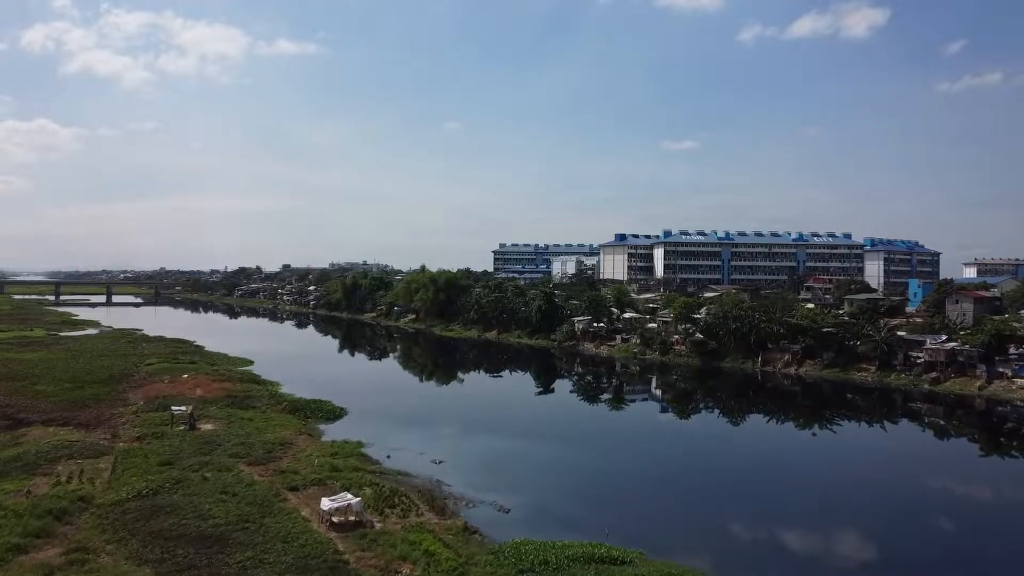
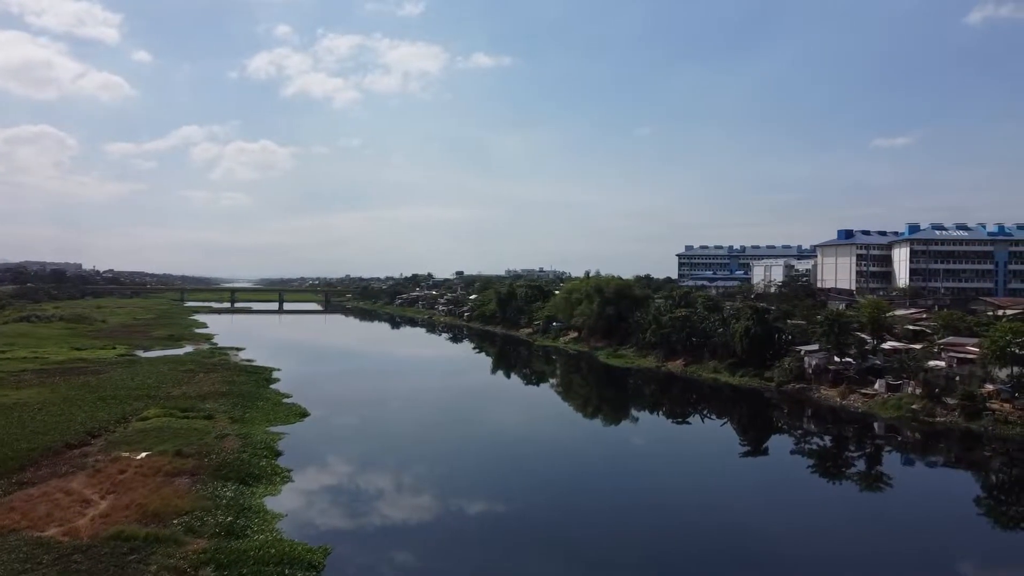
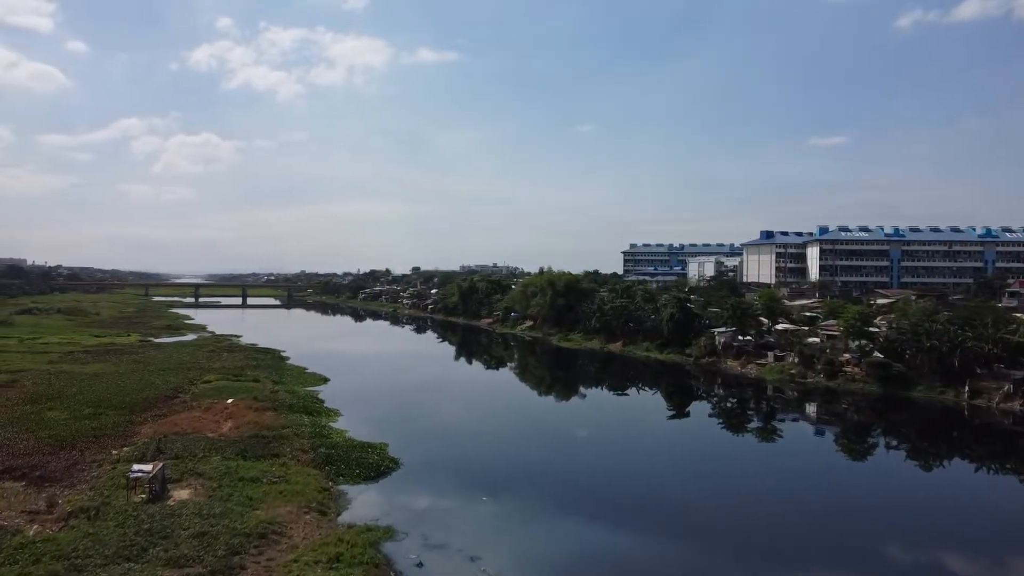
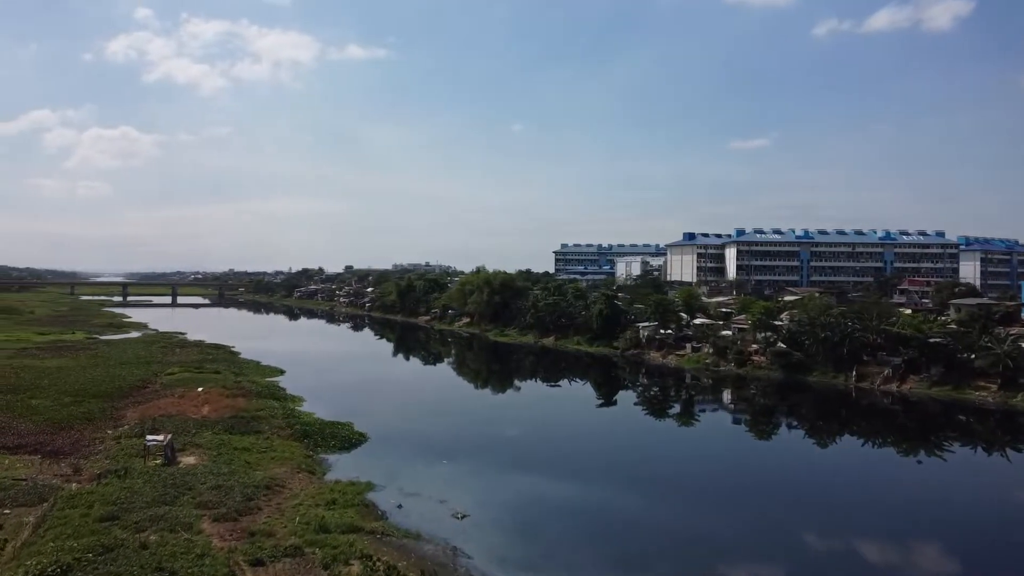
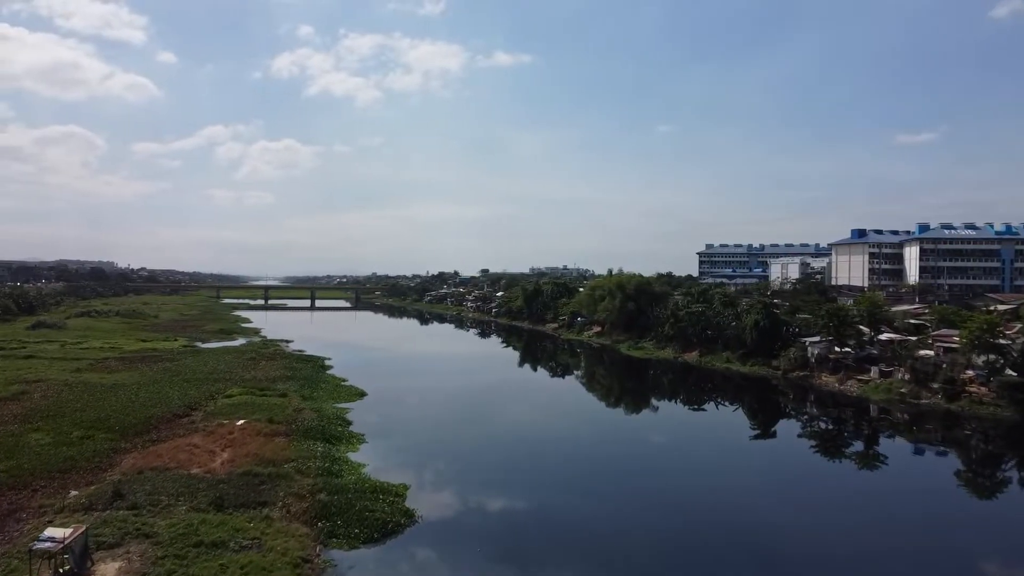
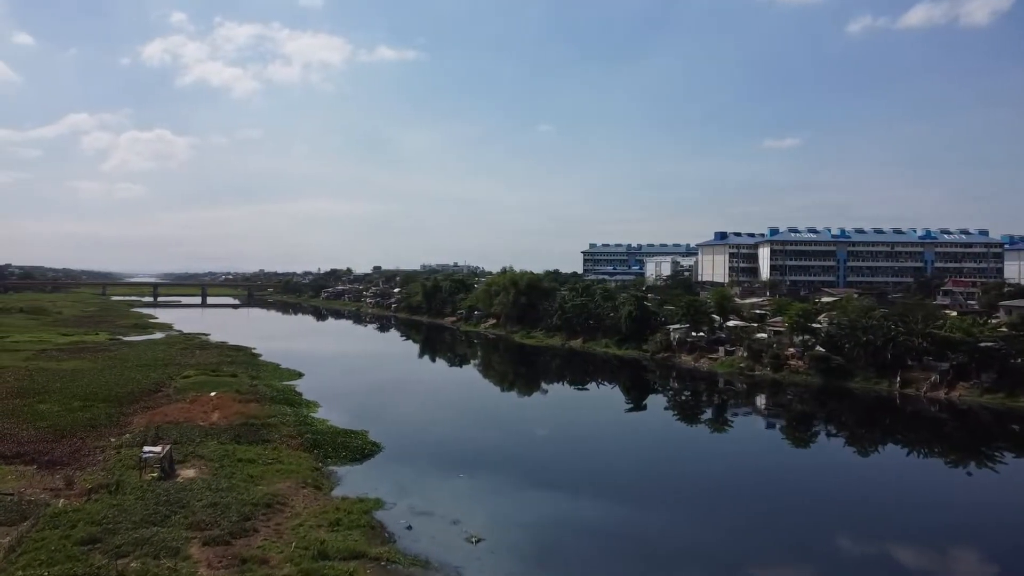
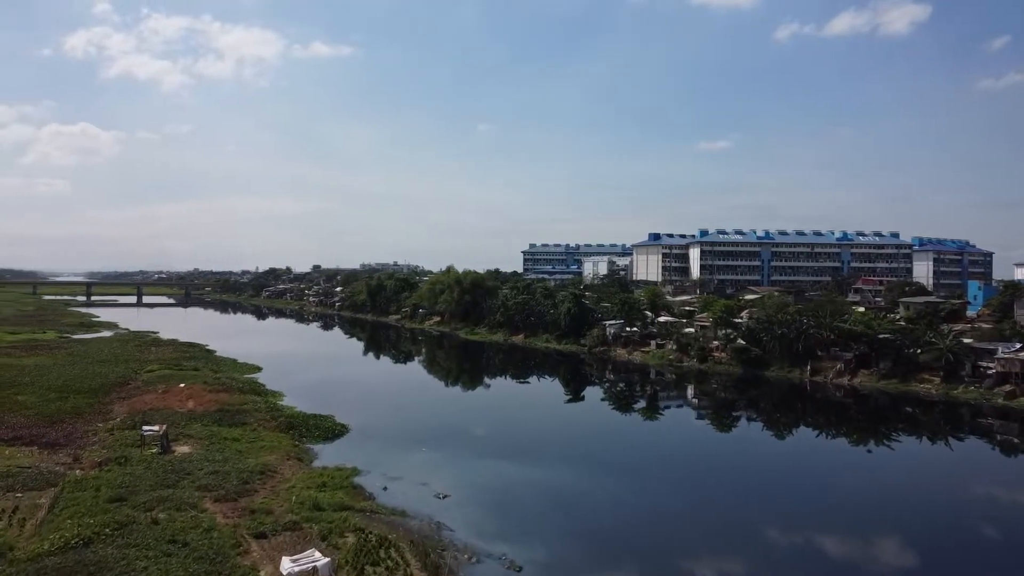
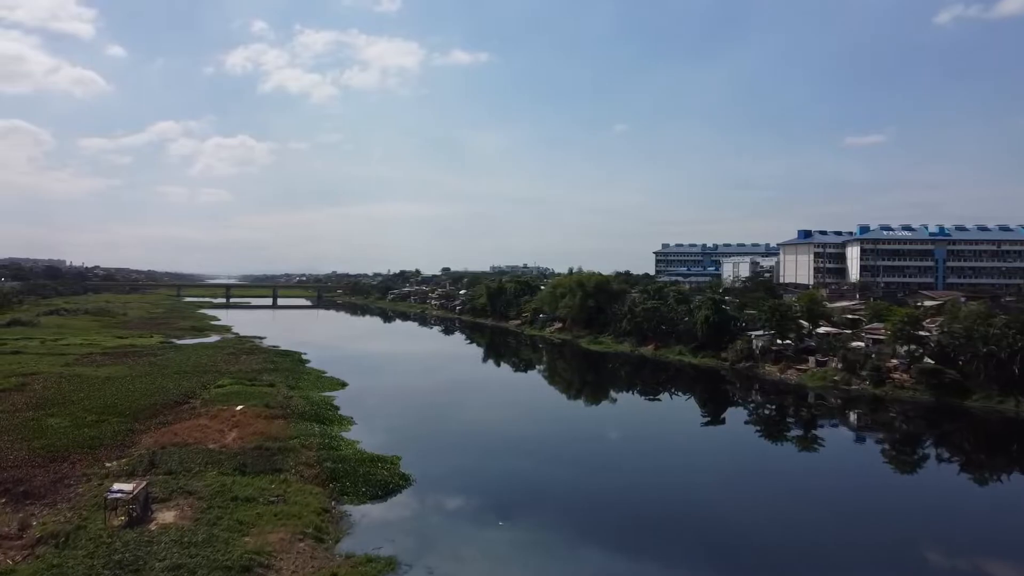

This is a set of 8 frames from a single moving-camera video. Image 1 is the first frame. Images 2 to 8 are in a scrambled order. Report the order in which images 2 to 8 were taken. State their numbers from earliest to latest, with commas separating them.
7, 4, 6, 3, 8, 5, 2
